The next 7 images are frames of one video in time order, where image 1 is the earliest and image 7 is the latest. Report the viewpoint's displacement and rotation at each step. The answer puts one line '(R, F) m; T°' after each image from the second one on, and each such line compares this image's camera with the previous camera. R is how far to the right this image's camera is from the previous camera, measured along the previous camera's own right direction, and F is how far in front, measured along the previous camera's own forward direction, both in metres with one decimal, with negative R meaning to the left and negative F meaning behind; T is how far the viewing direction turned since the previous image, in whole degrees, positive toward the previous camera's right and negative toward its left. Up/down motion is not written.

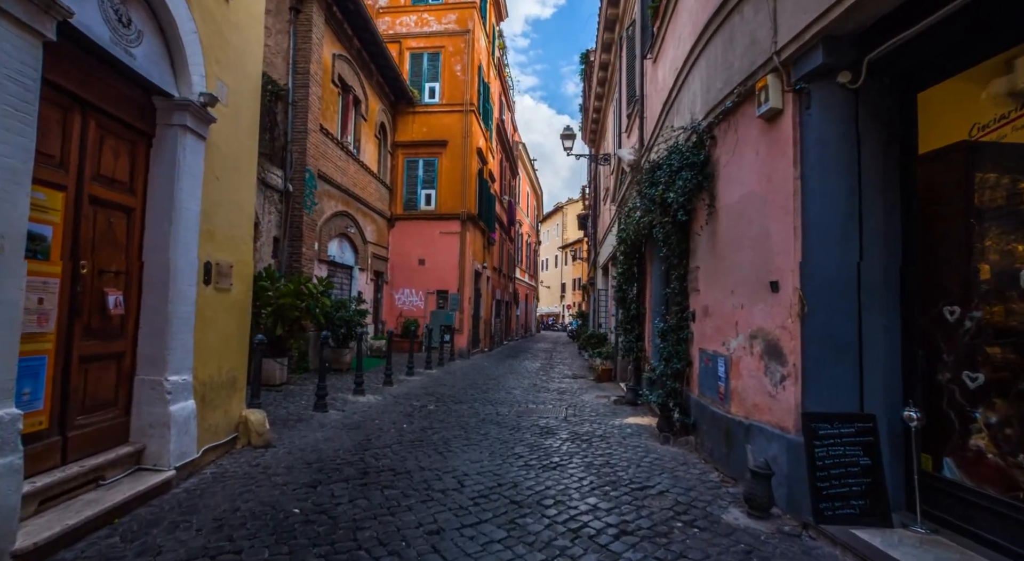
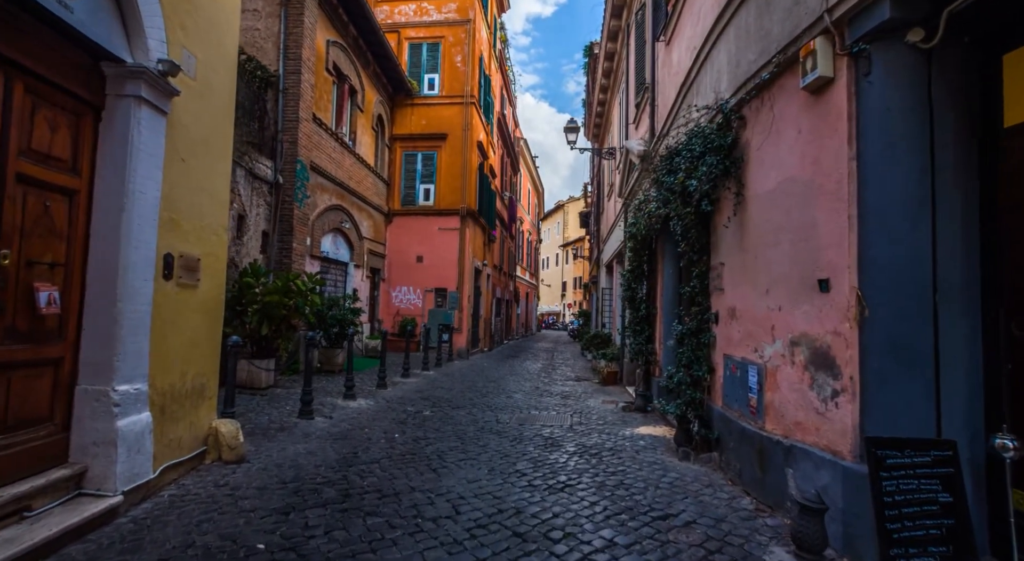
(0.0, +0.6) m; 0°
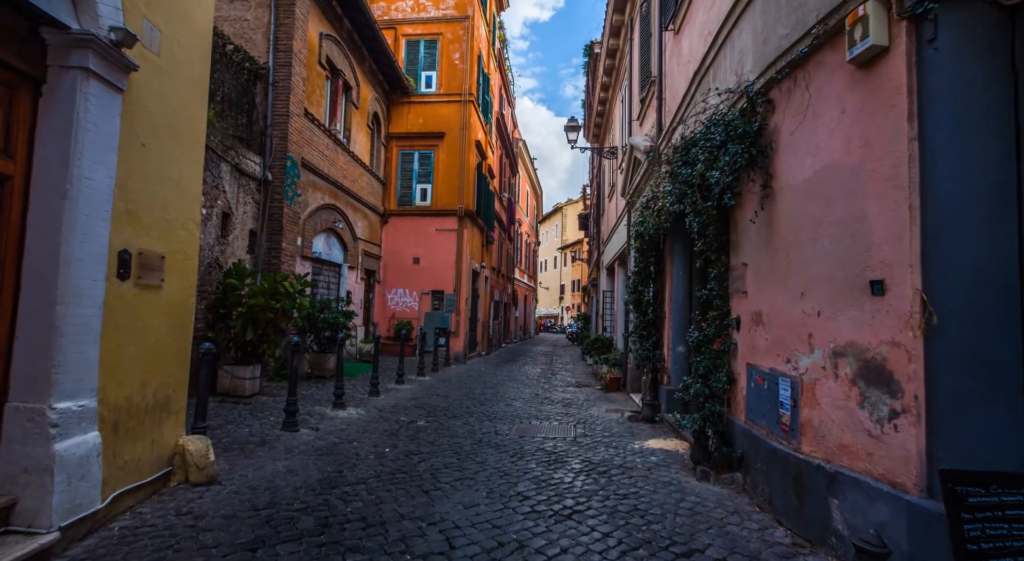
(0.0, +0.5) m; 0°
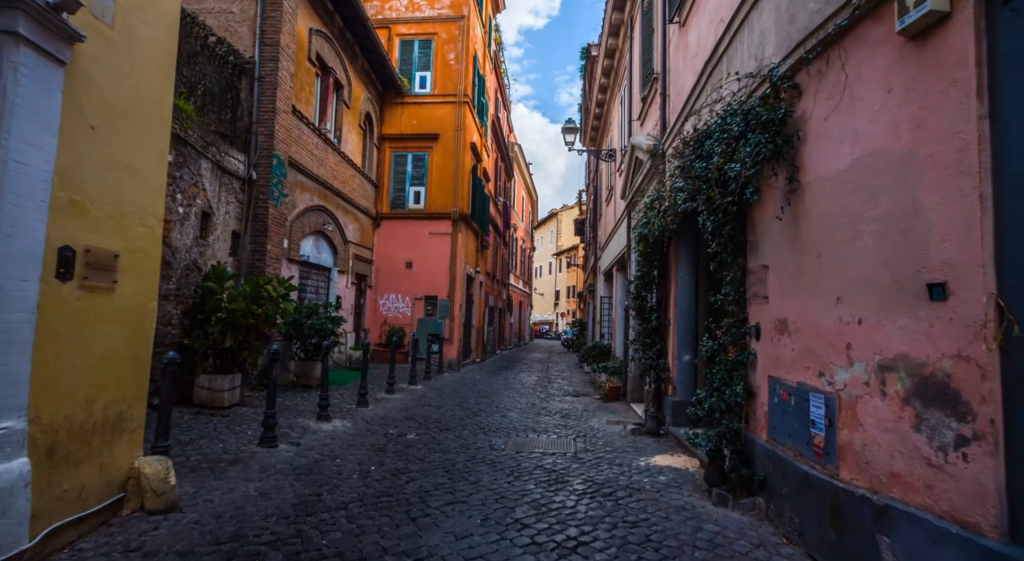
(0.0, +0.4) m; +1°
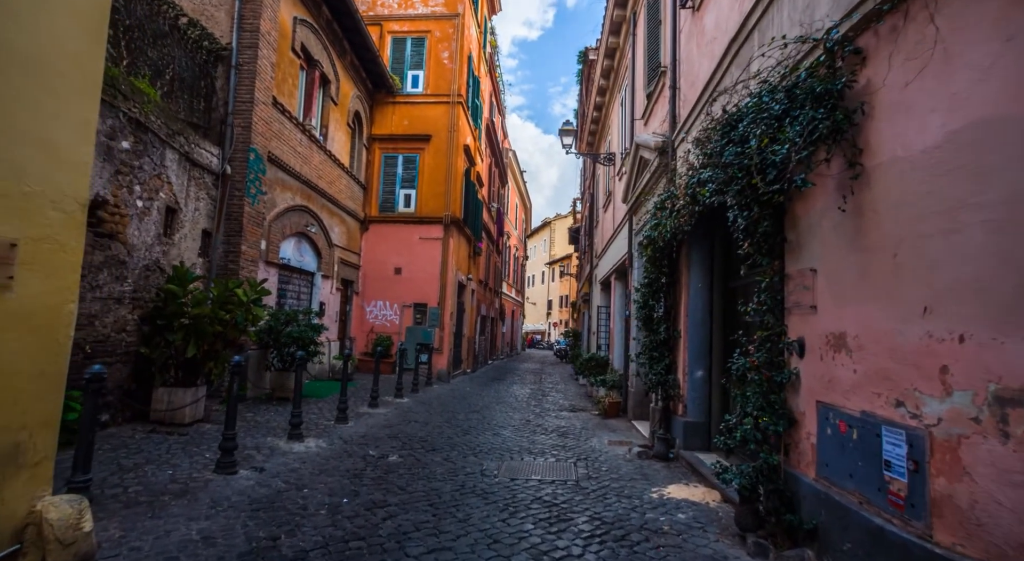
(0.0, +0.7) m; +1°
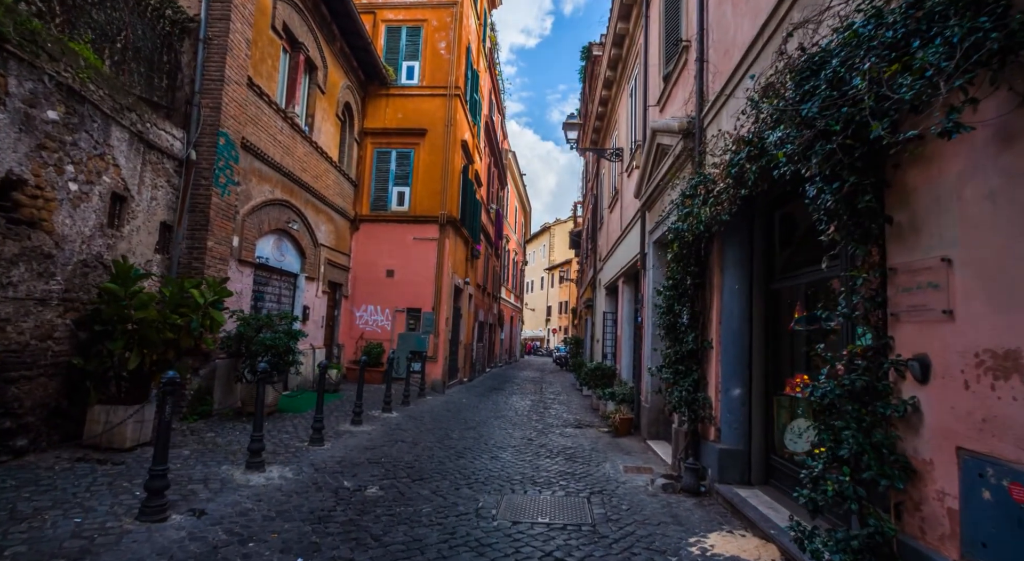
(0.0, +1.0) m; 0°
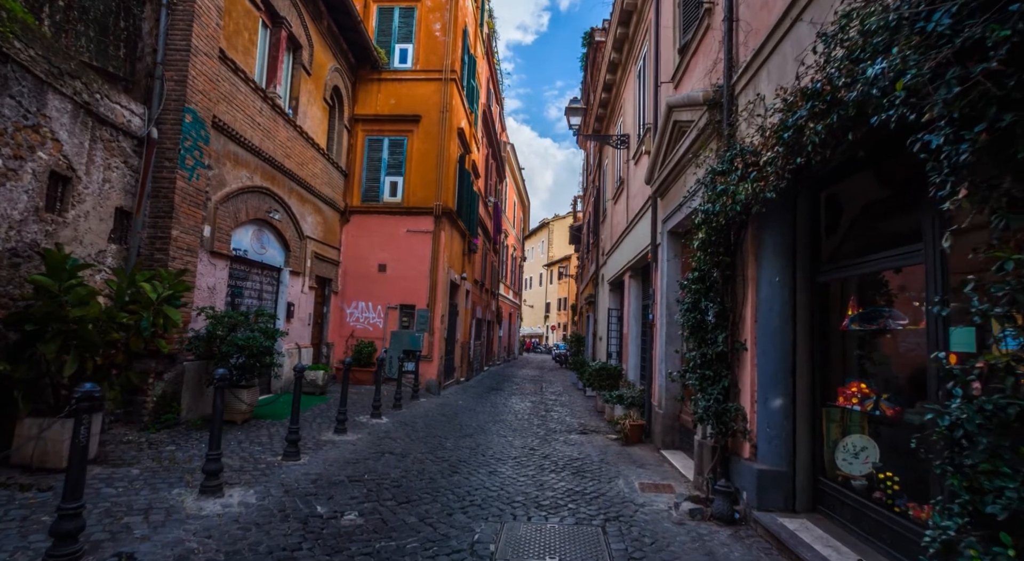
(0.0, +0.8) m; 0°
